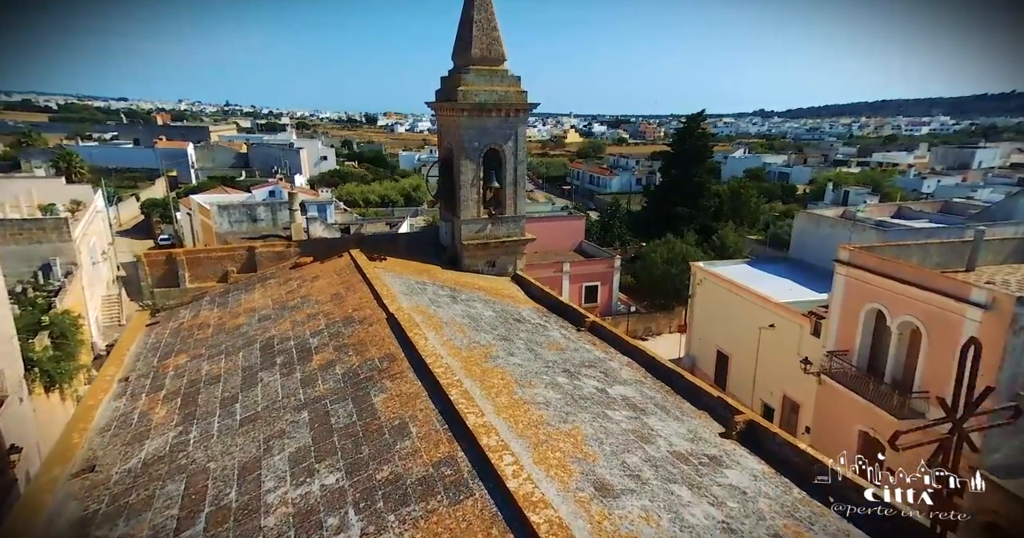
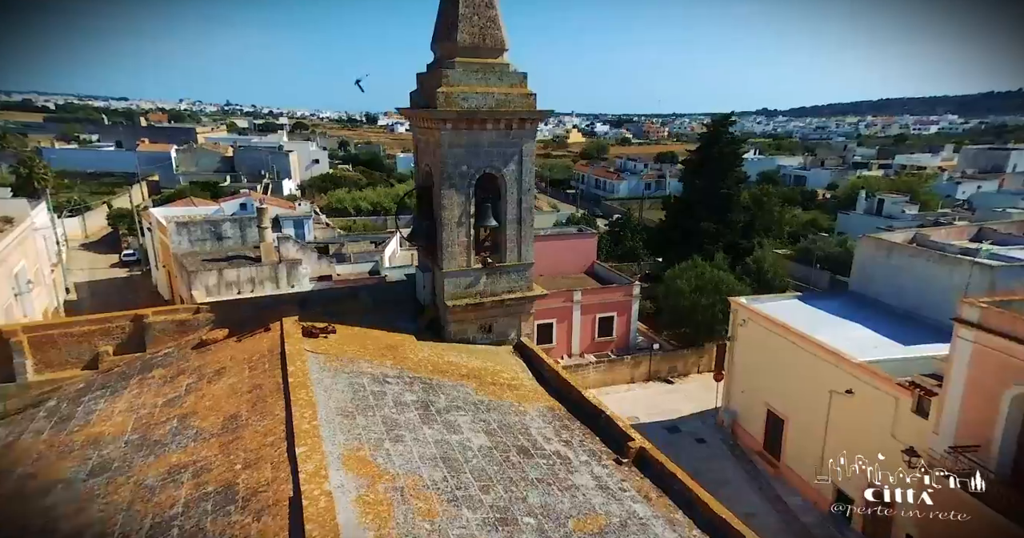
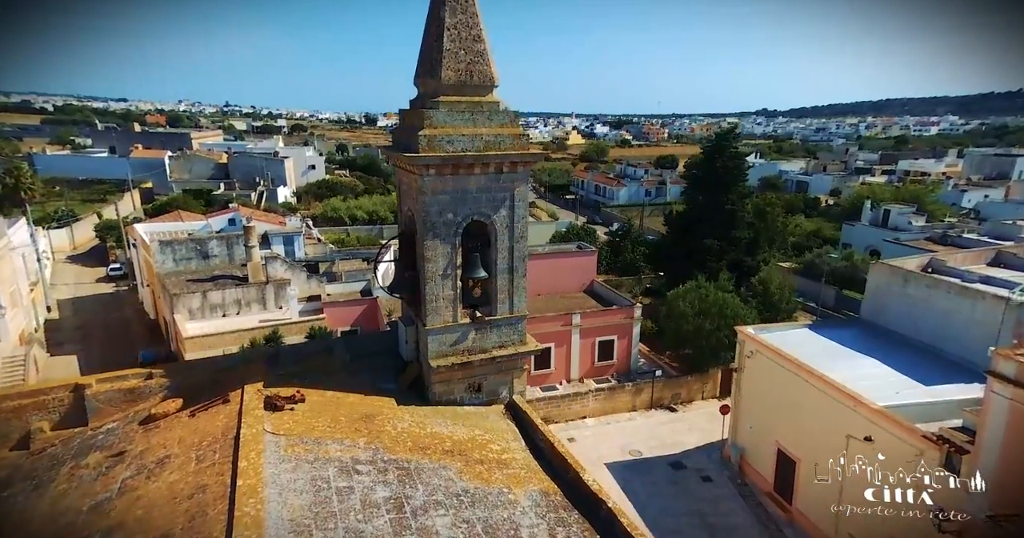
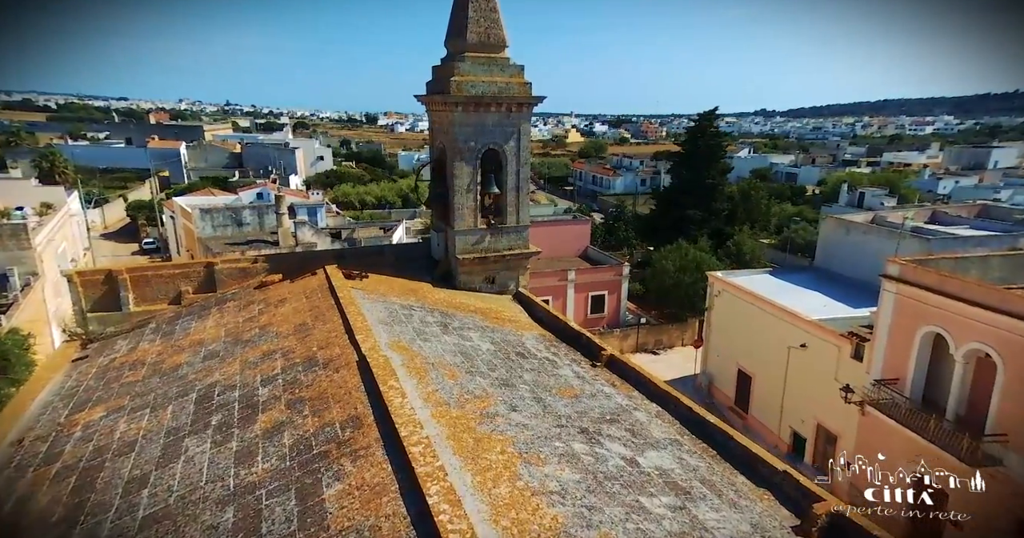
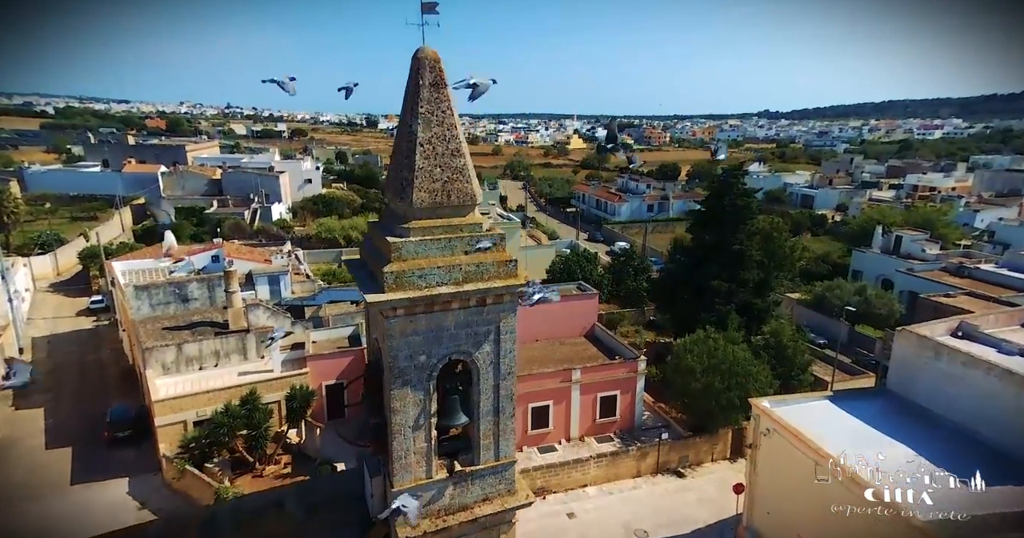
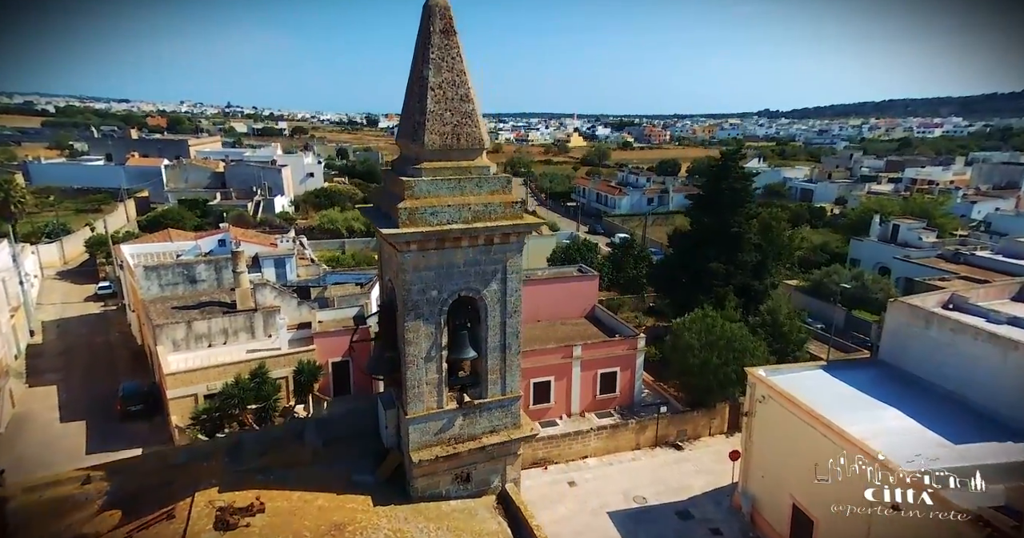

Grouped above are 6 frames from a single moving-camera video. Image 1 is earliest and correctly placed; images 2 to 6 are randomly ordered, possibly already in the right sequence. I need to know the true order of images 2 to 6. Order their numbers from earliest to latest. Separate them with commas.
4, 2, 3, 6, 5
